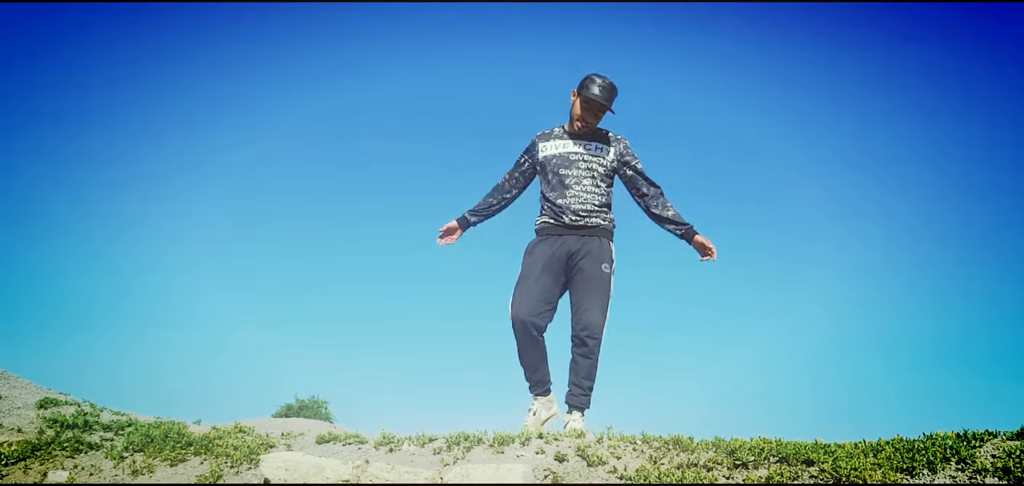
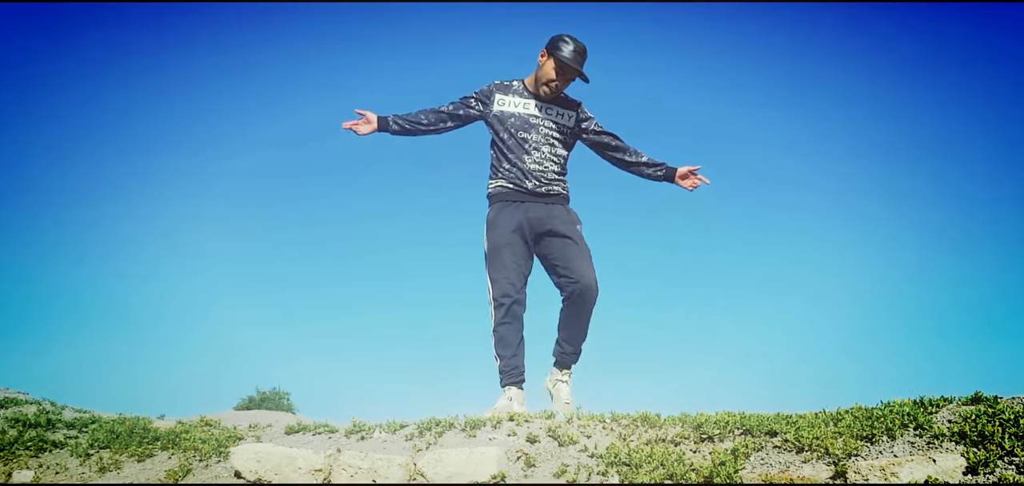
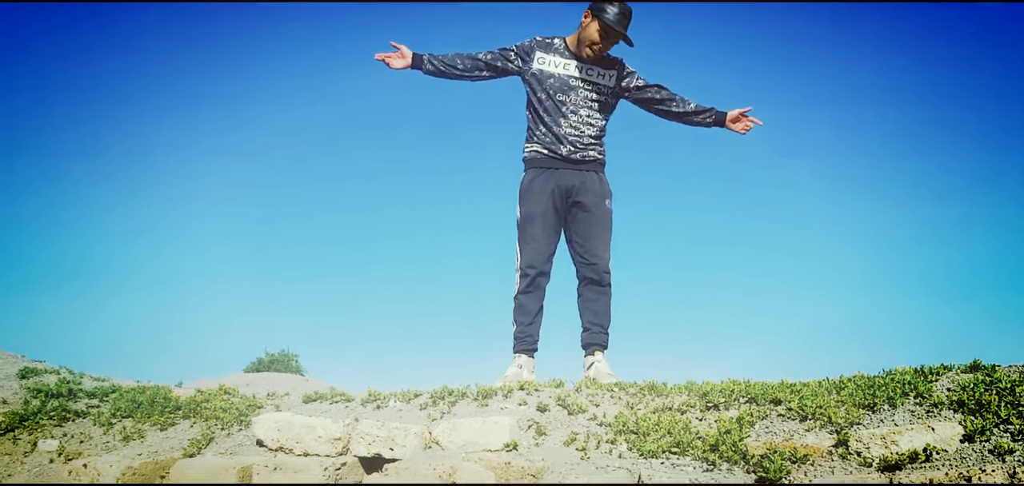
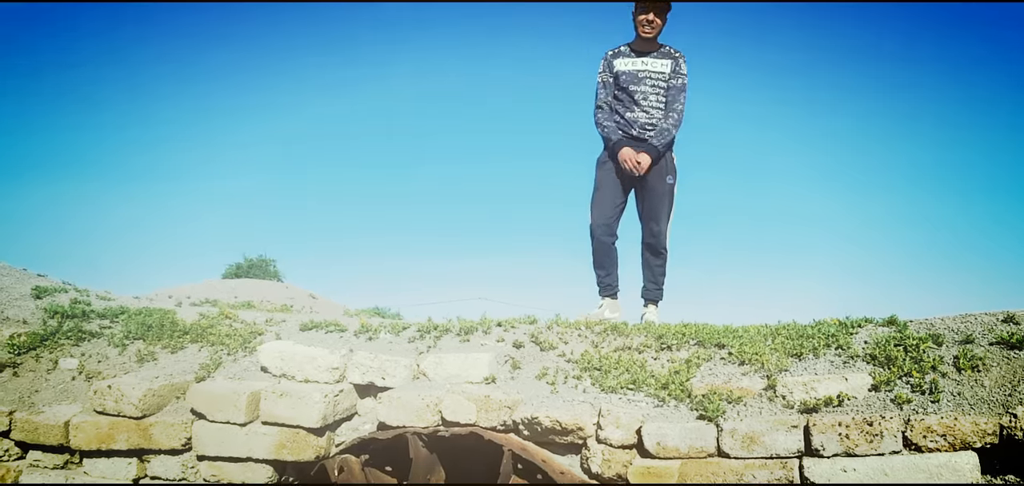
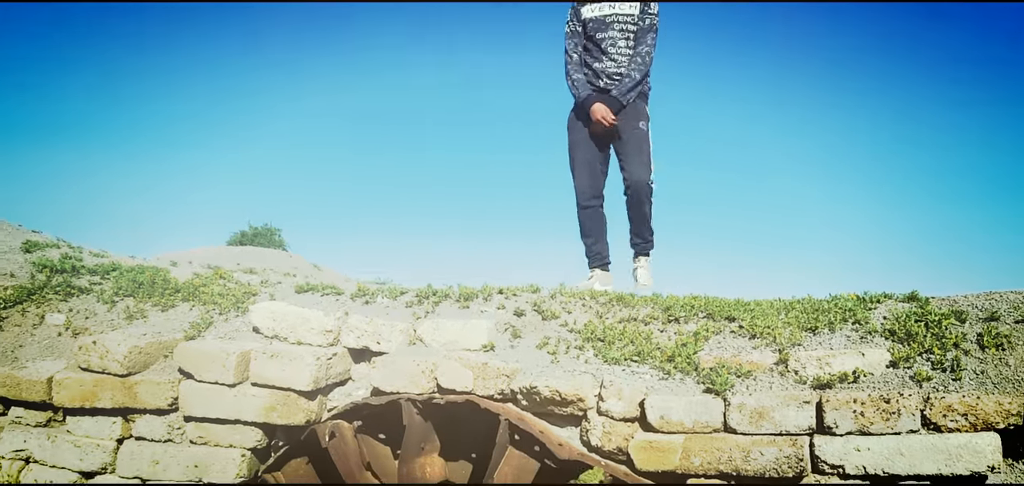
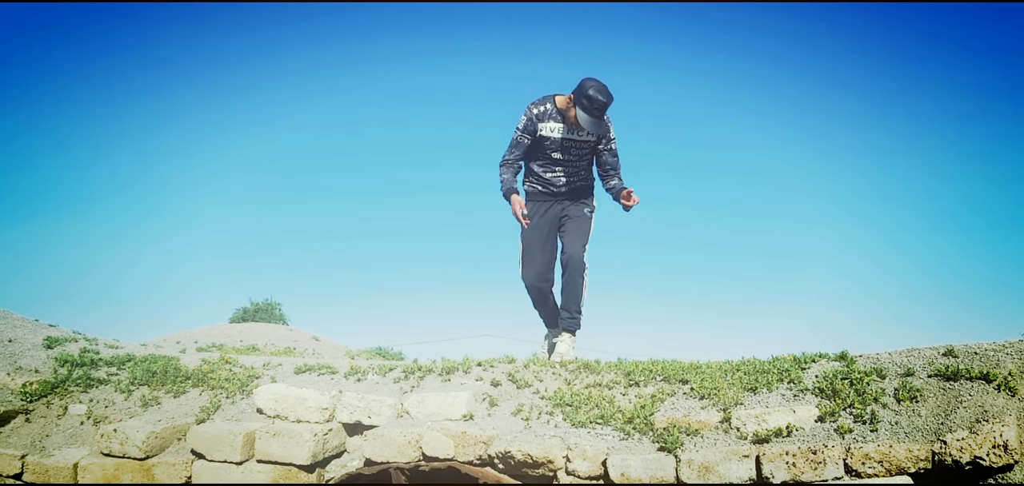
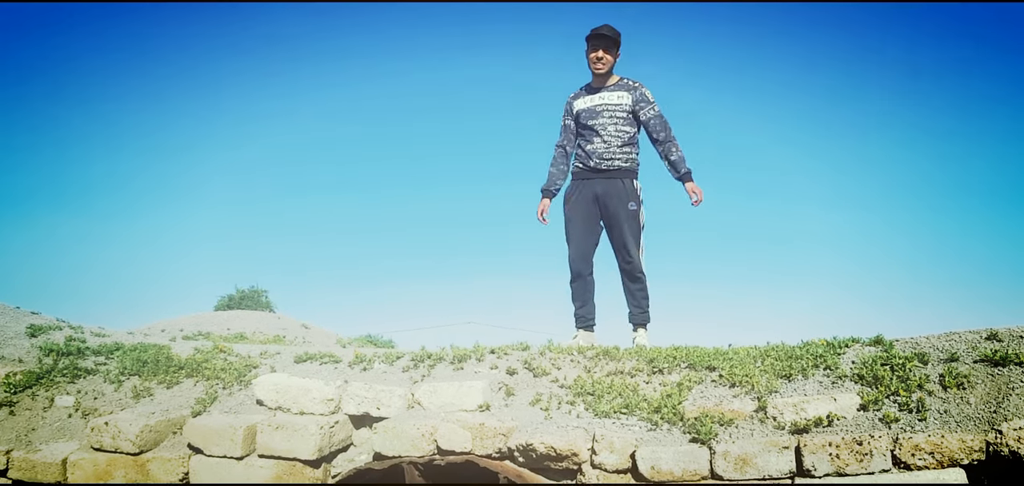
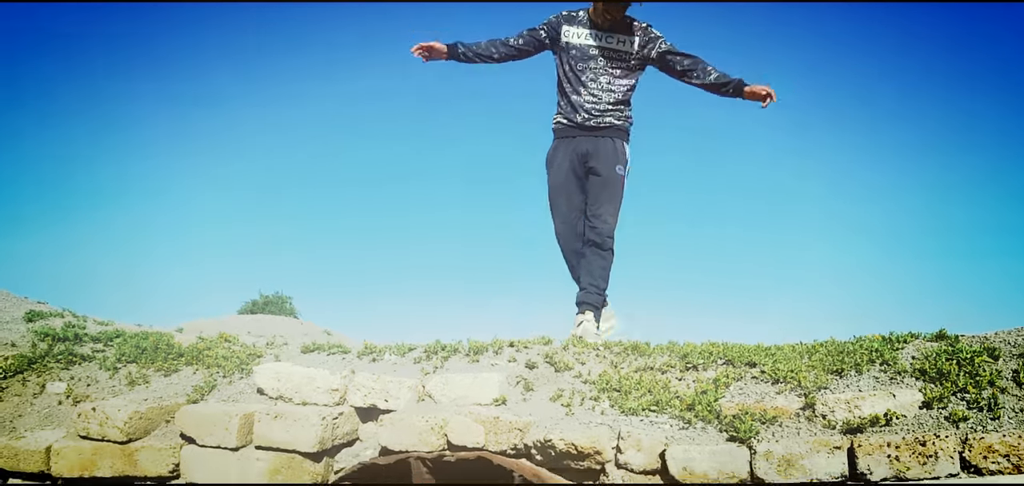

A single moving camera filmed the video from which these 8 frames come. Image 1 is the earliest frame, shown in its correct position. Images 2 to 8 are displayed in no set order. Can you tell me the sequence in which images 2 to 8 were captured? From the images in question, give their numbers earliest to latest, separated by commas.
2, 3, 8, 5, 4, 7, 6
